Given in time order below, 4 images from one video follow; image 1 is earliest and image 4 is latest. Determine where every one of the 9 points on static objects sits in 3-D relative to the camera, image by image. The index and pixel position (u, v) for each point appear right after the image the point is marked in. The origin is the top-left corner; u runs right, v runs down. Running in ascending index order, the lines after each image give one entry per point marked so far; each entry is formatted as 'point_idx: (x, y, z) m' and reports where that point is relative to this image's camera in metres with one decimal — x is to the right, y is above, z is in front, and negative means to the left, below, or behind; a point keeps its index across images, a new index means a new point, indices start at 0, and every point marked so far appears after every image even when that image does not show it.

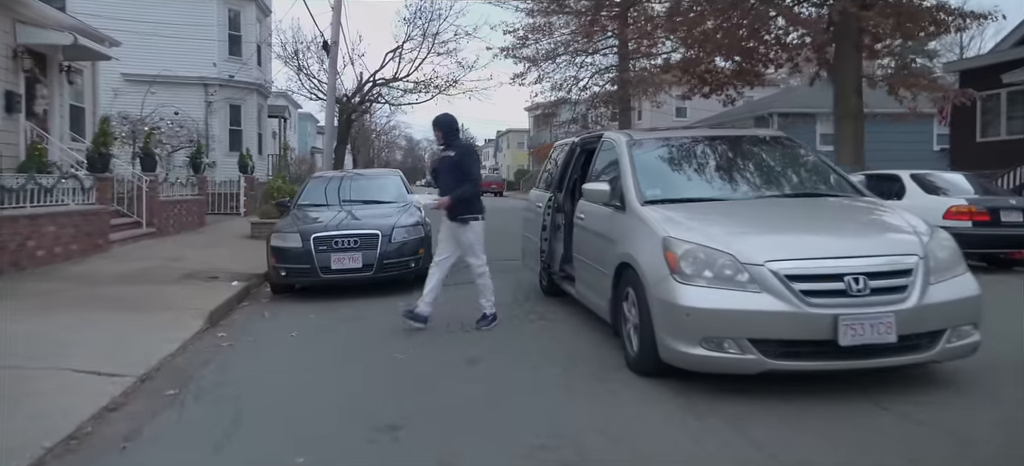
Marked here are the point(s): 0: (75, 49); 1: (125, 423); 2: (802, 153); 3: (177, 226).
0: (-8.9, +3.8, +14.1) m
1: (-2.6, -1.2, +4.5) m
2: (+2.6, +0.8, +6.2) m
3: (-8.2, +0.2, +16.9) m
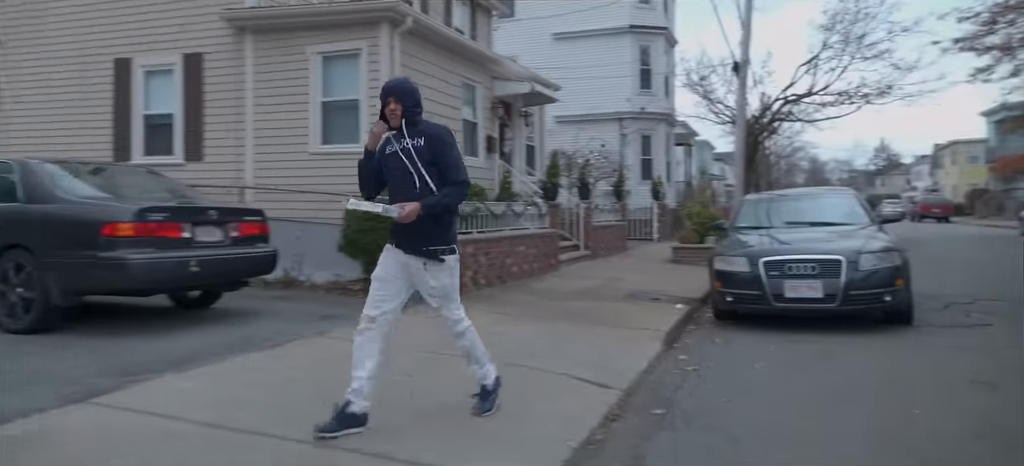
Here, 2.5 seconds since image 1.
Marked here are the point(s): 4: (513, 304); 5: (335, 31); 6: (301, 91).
0: (+0.5, +3.3, +16.2) m
1: (+0.8, -1.3, +4.5) m
2: (+6.0, +0.6, +3.3) m
3: (+2.5, -0.4, +18.0) m
4: (0.0, -1.0, +9.3) m
5: (-2.9, +3.3, +11.1) m
6: (-3.5, +2.3, +11.4) m
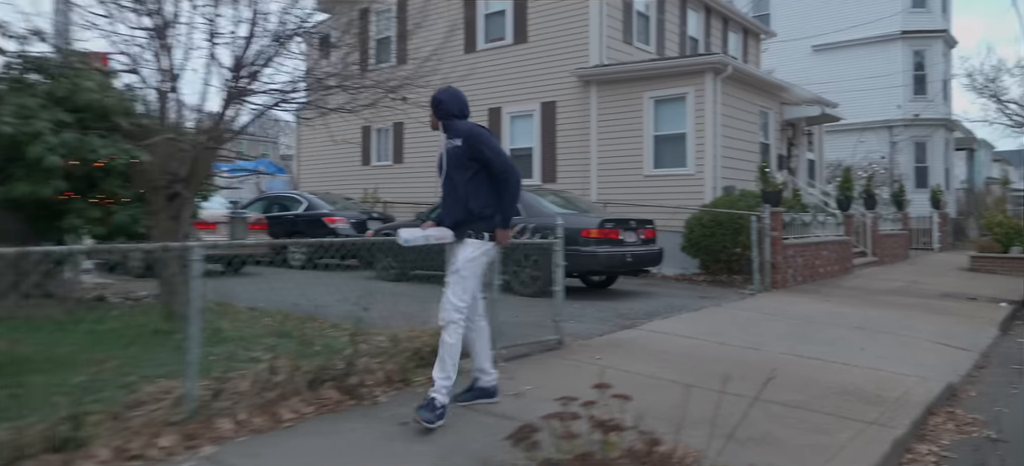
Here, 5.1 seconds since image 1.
0: (+7.9, +3.0, +17.7) m
1: (+4.4, -1.3, +6.4) m
2: (+9.1, +0.6, +3.7) m
3: (+10.4, -0.7, +18.7) m
4: (+5.2, -1.1, +11.2) m
5: (+3.1, +3.1, +13.9) m
6: (+2.6, +2.2, +14.4) m
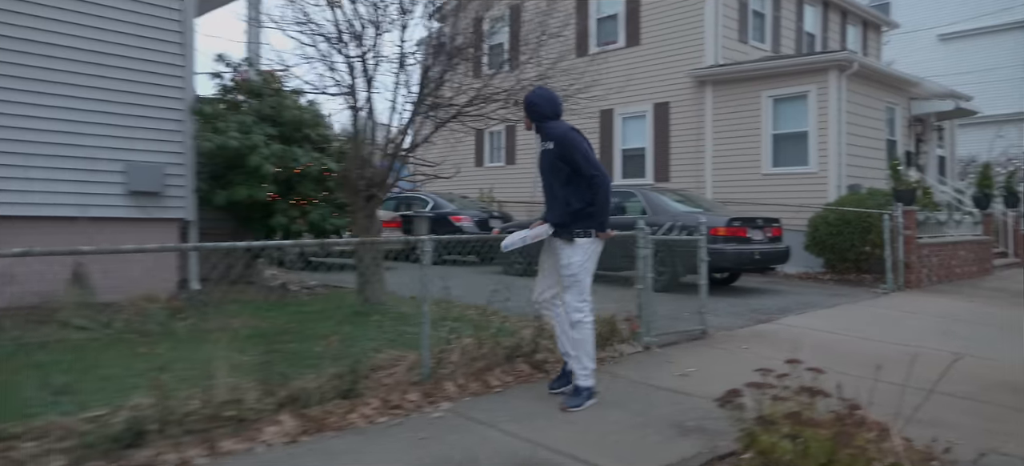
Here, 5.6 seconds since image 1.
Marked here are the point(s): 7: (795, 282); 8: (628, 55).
0: (+10.8, +3.1, +16.9) m
1: (+5.8, -1.3, +6.2) m
2: (+10.0, +0.6, +2.8) m
3: (+13.4, -0.7, +17.6) m
4: (+7.2, -1.1, +10.8) m
5: (+5.5, +3.2, +13.8) m
6: (+5.1, +2.2, +14.3) m
7: (+4.7, -0.8, +11.5) m
8: (+2.8, +4.2, +16.3) m
